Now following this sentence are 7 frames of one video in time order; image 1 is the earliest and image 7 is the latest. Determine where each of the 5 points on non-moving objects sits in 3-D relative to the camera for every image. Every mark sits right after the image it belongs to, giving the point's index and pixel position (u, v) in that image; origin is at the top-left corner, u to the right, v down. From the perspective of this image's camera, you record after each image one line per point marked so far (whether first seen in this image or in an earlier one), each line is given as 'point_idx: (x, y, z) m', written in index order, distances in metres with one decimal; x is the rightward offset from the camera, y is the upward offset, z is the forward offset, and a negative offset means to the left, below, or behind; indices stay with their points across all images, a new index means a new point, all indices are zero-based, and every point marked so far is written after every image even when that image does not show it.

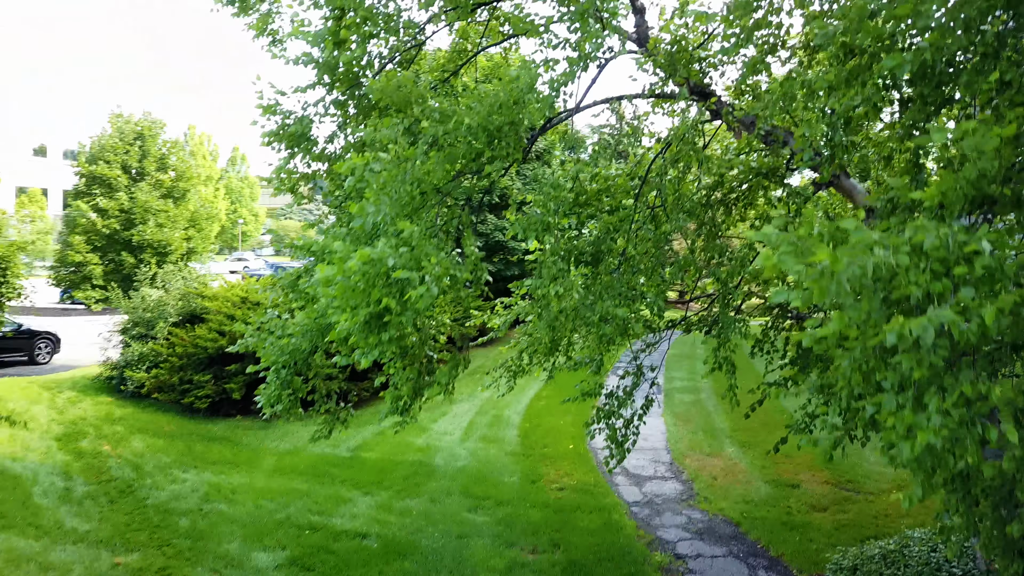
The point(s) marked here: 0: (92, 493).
0: (-5.4, -2.6, +7.8) m
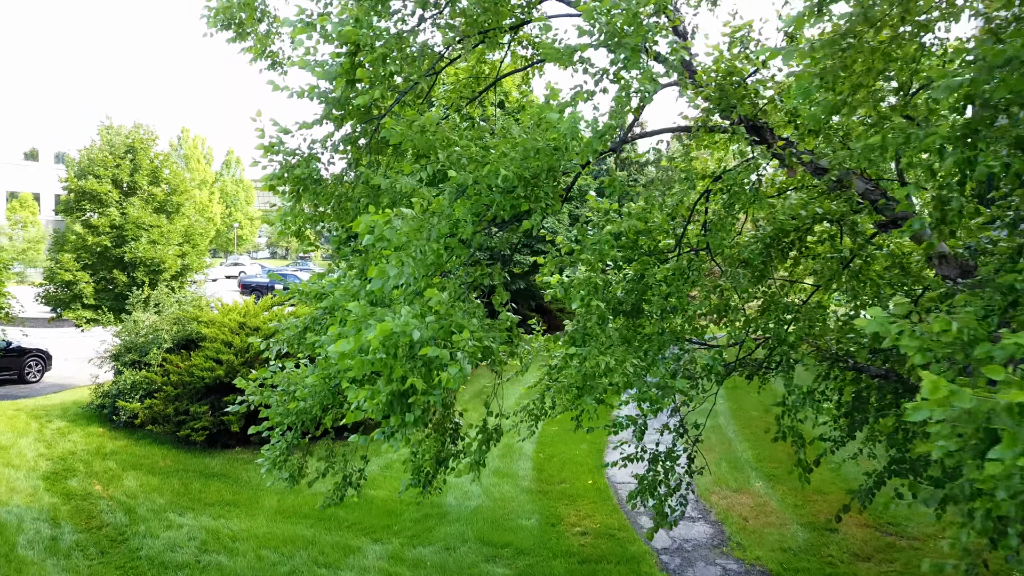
0: (-5.2, -3.1, +7.2) m
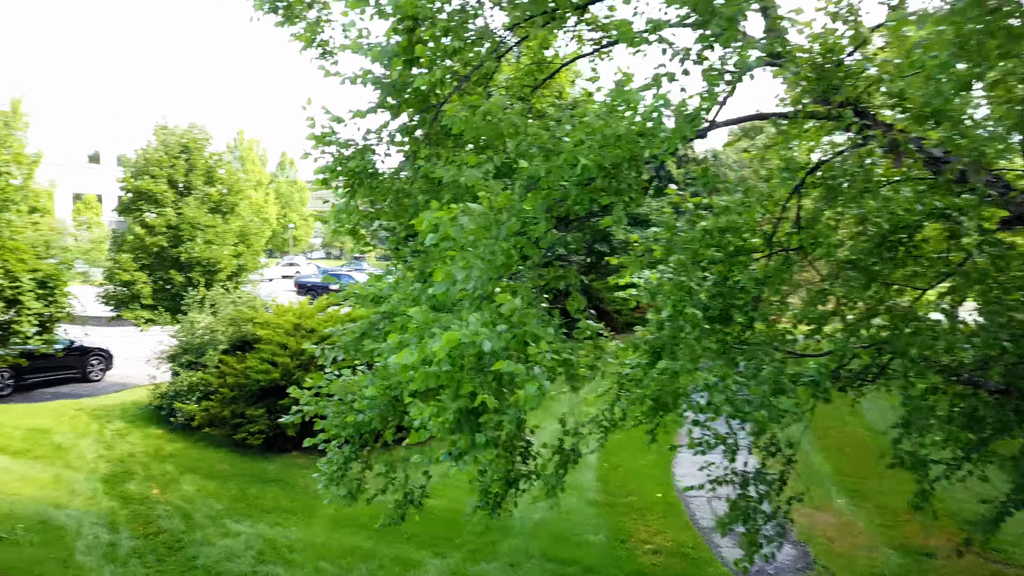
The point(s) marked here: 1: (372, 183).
0: (-4.4, -3.1, +7.2) m
1: (-1.1, +0.8, +4.7) m
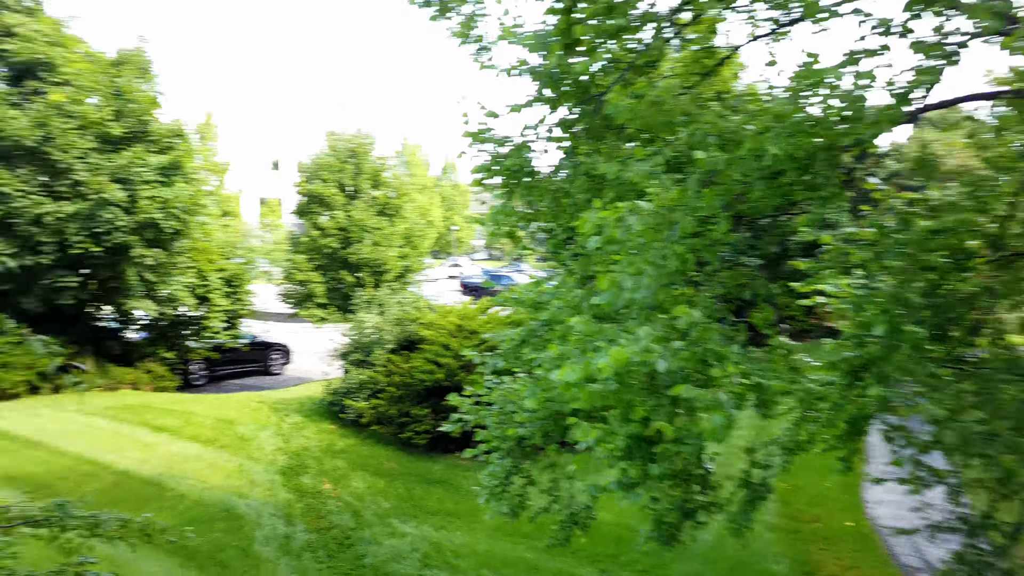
0: (-2.4, -3.1, +7.7) m
1: (+0.1, +0.8, +4.4) m
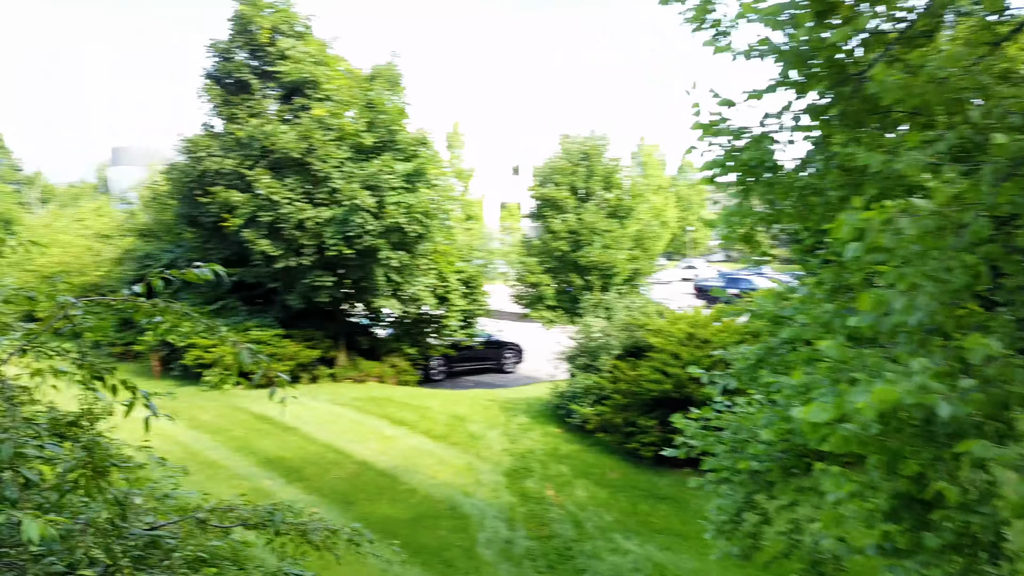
0: (+0.5, -3.2, +7.9) m
1: (+1.6, +0.7, +3.8) m
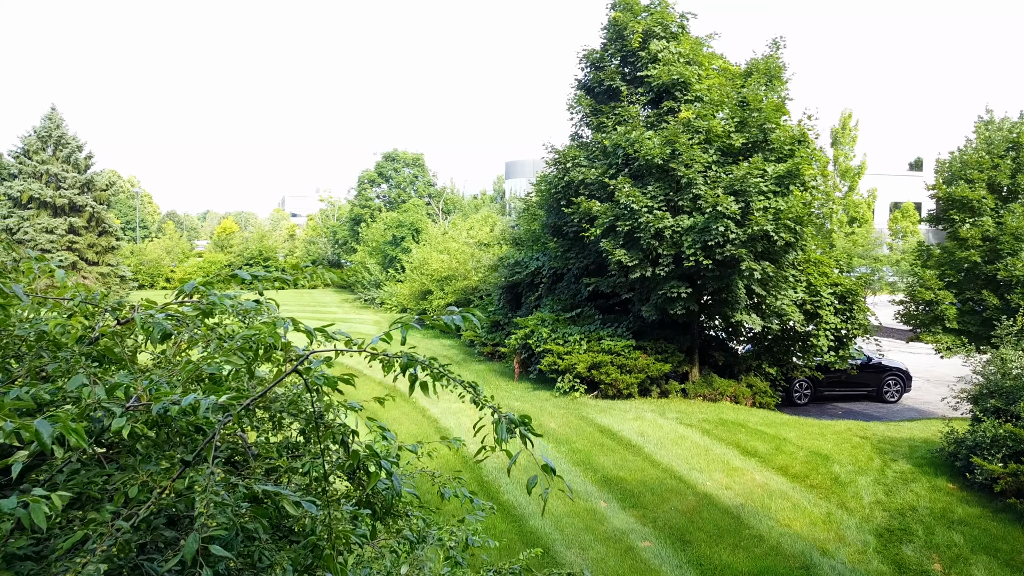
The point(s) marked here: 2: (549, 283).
0: (+4.5, -3.4, +6.5) m
1: (+3.4, +0.5, +2.4) m
2: (+0.7, +0.1, +10.9) m
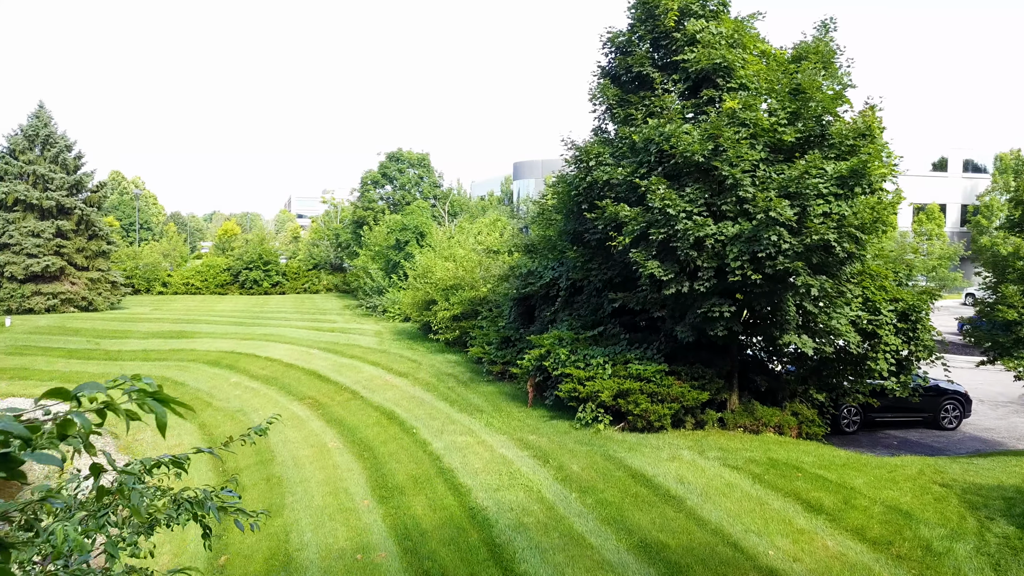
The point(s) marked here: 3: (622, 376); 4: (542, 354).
0: (+4.6, -3.6, +5.3) m
1: (+3.5, +0.3, +1.2) m
2: (+0.9, -0.1, +9.7) m
3: (+1.5, -1.2, +8.0) m
4: (+0.4, -1.0, +8.8) m
